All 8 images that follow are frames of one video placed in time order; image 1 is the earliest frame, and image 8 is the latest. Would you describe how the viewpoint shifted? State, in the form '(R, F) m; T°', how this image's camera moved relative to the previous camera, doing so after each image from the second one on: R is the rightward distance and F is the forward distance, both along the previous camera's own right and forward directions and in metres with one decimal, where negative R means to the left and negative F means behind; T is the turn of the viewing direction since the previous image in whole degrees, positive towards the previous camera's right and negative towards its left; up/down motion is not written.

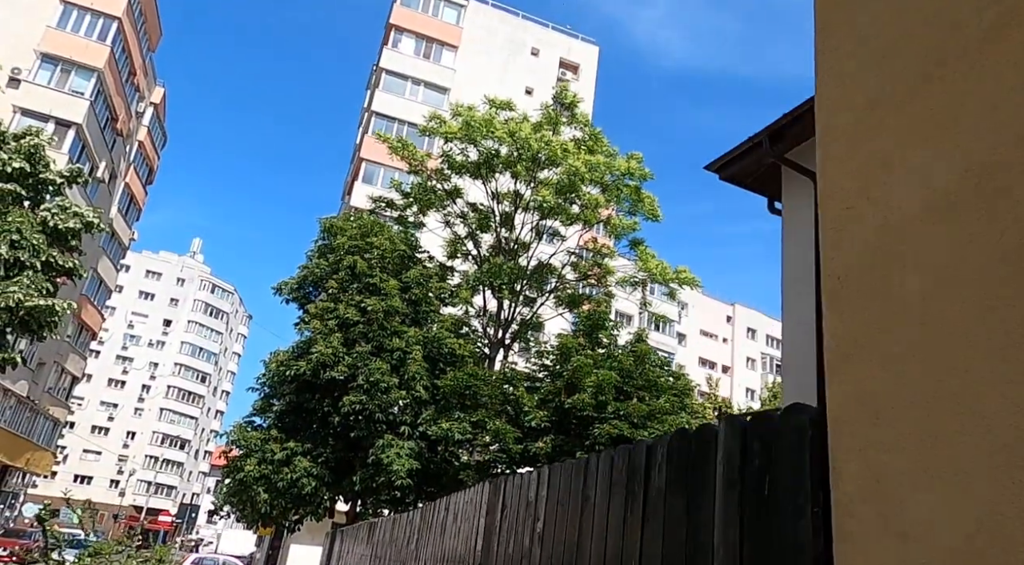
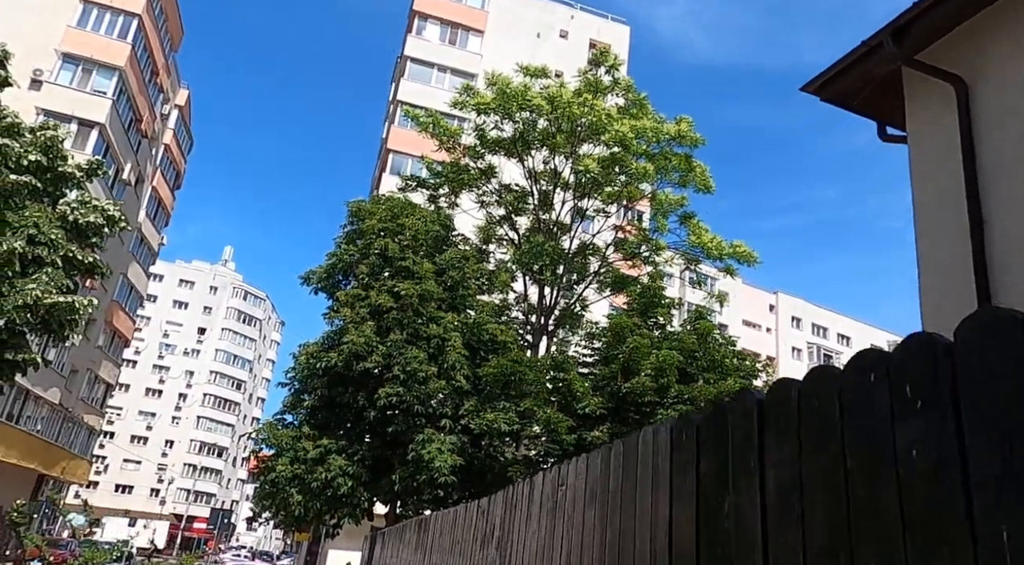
(-0.3, +1.2) m; -2°
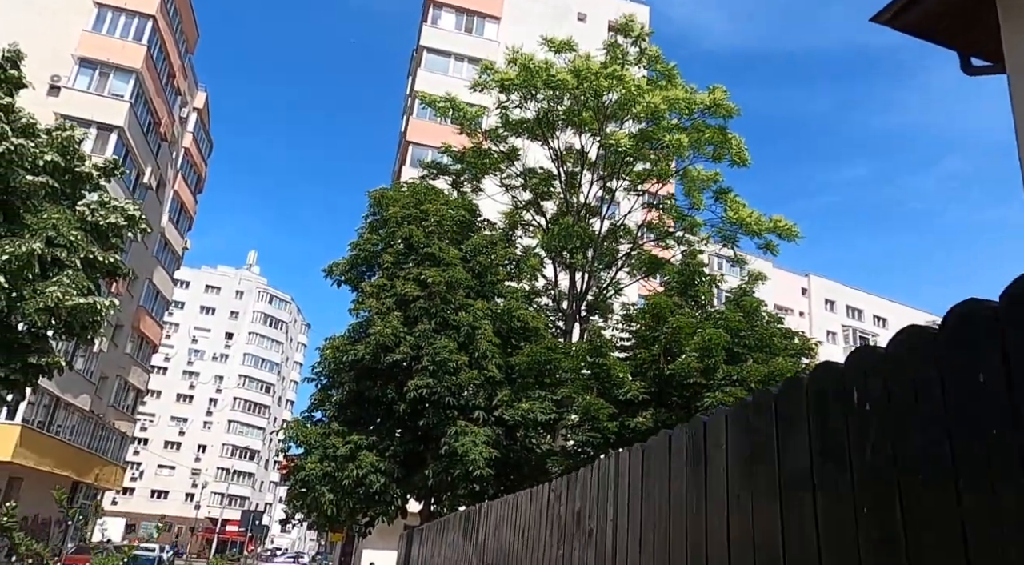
(-0.1, +0.6) m; -2°
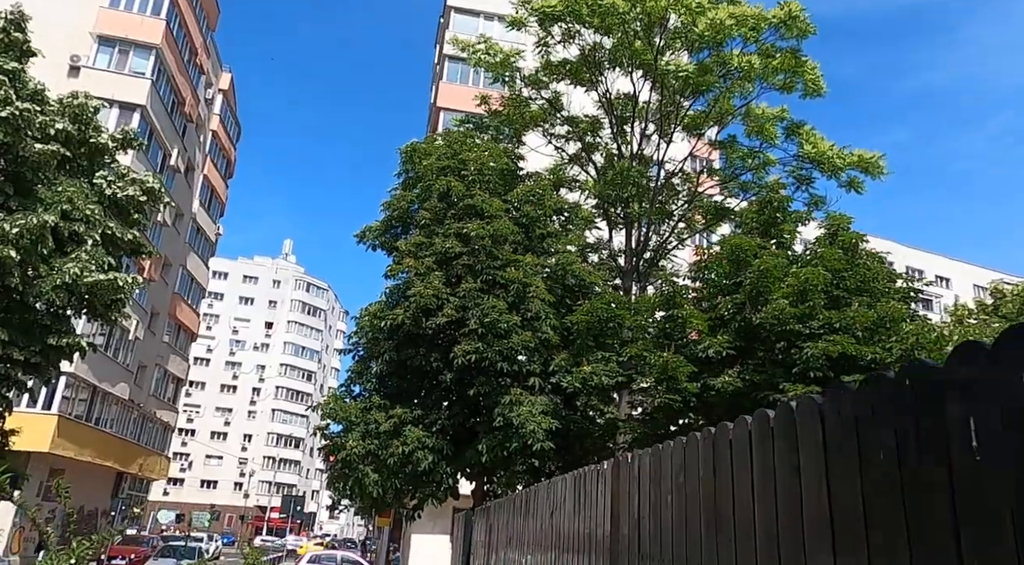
(-0.3, +1.5) m; -2°
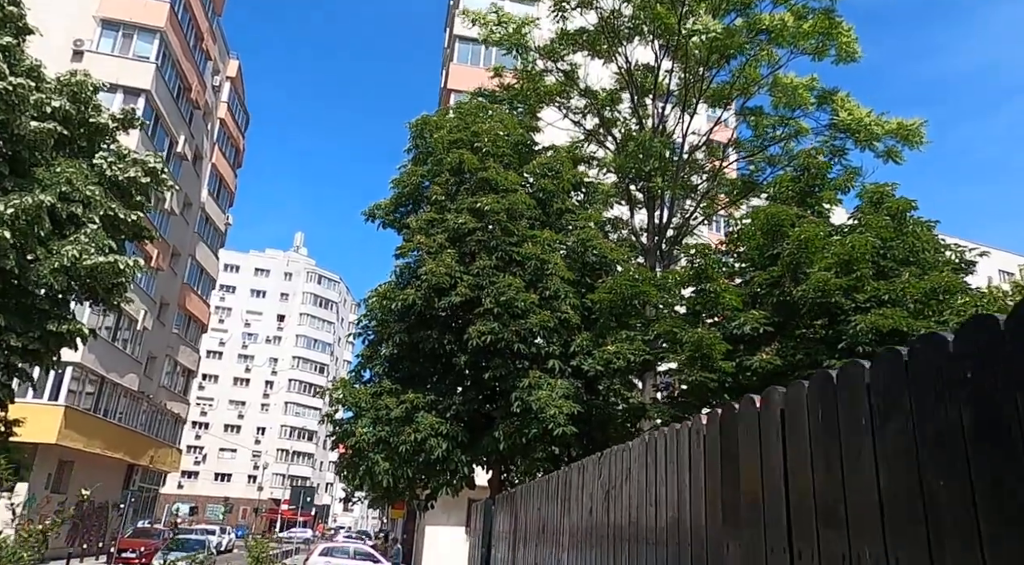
(-0.1, +0.7) m; -1°
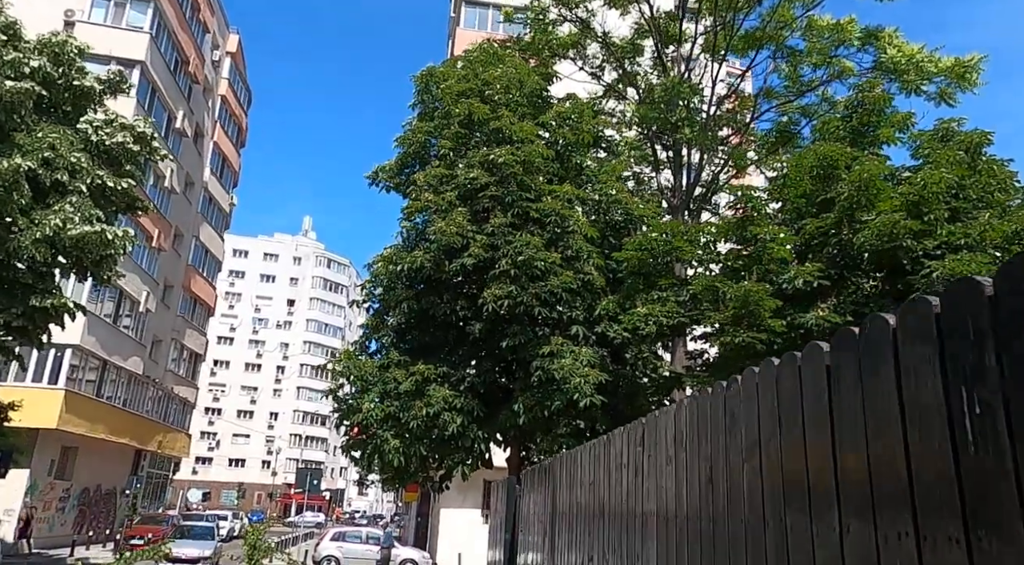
(-0.1, +1.1) m; -1°
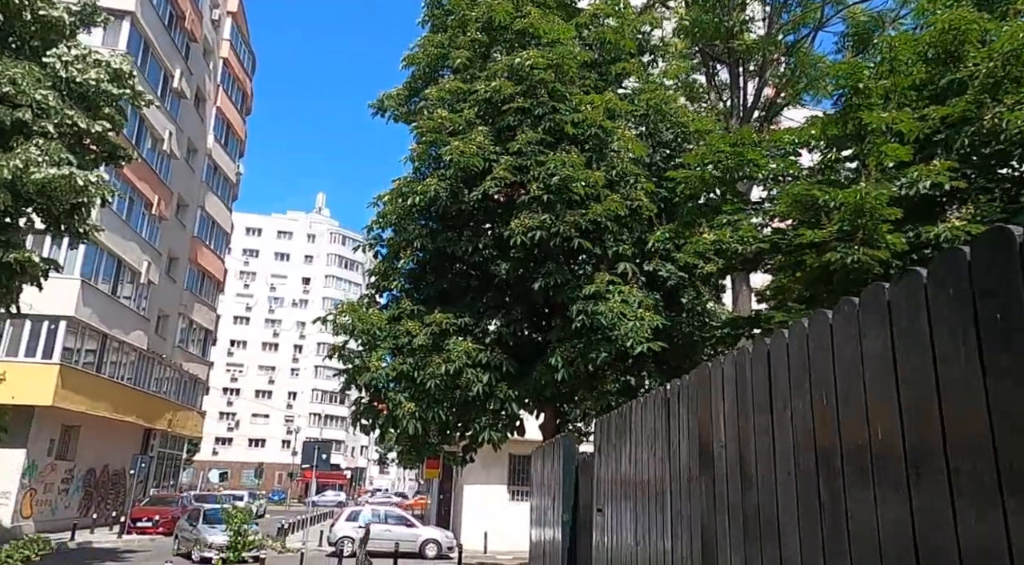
(-0.2, +1.9) m; -1°
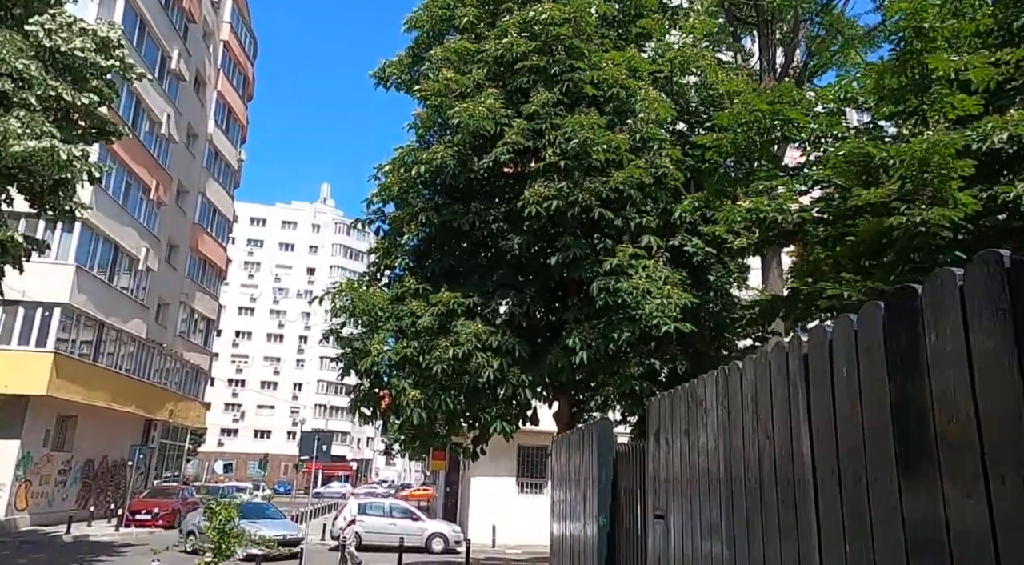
(-0.1, +0.8) m; 0°
